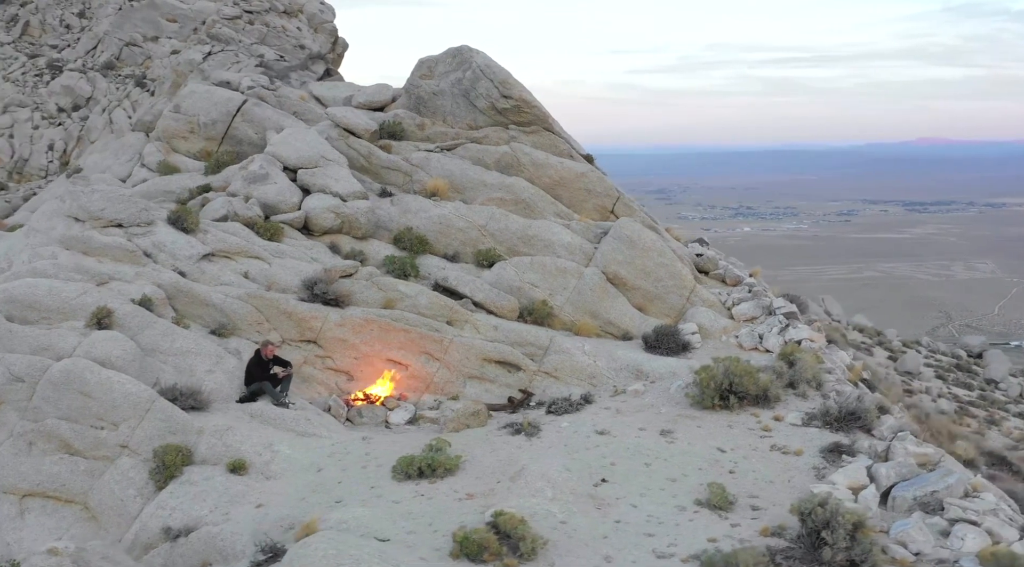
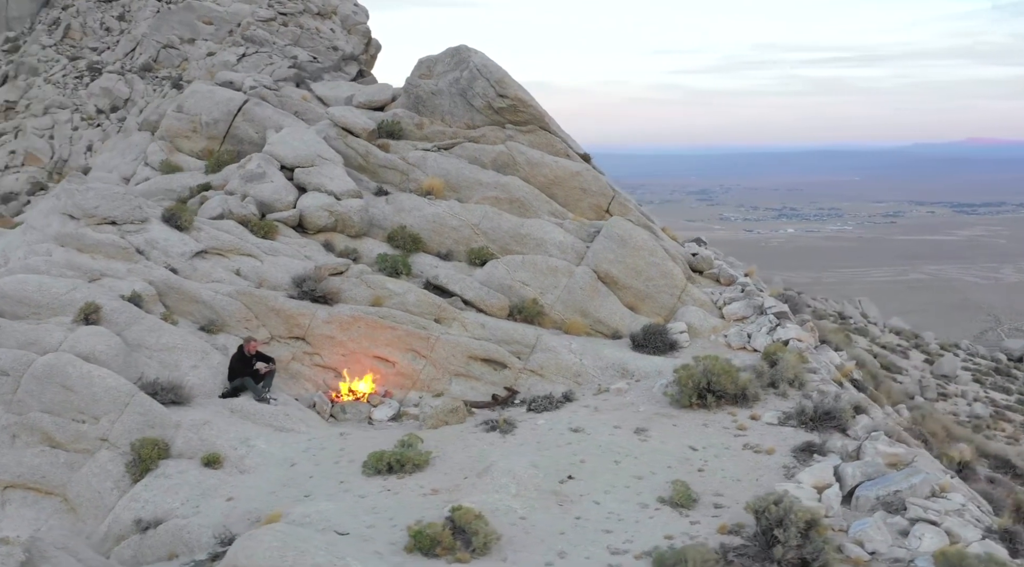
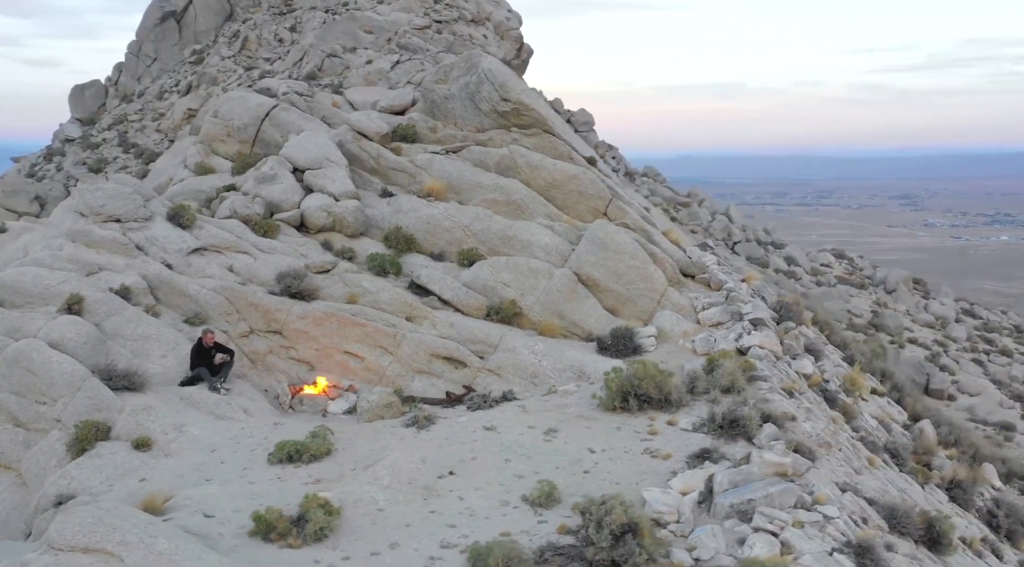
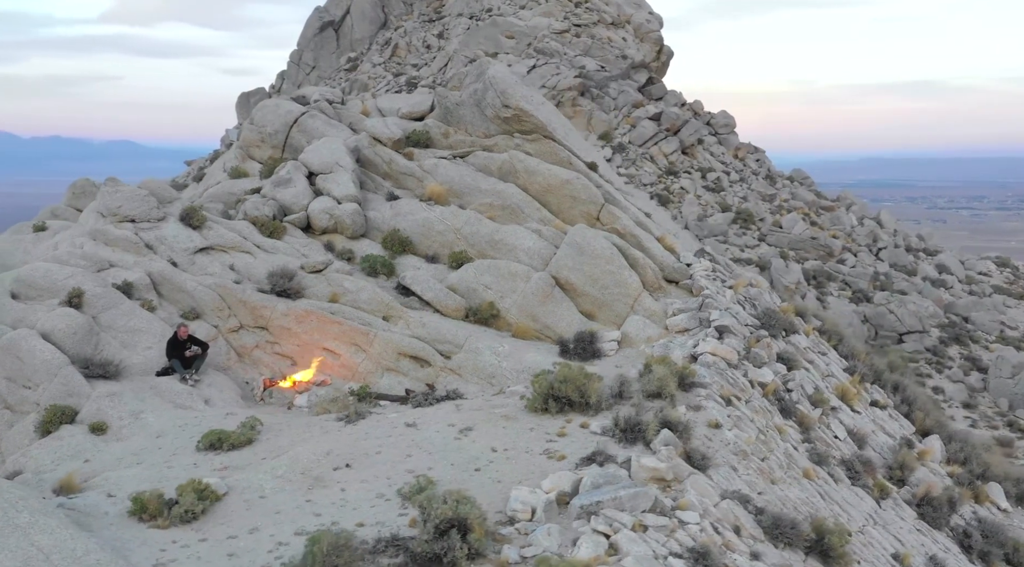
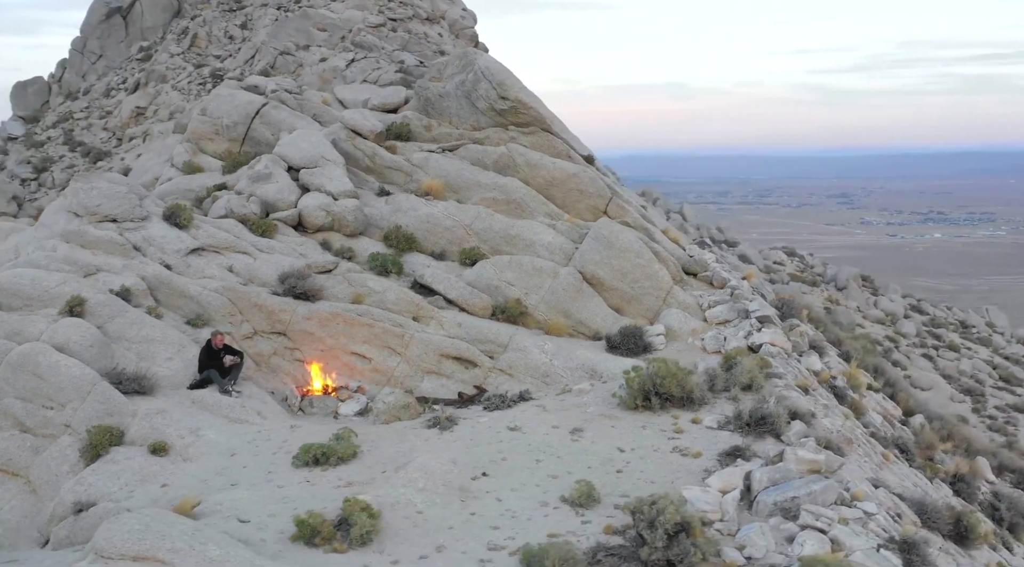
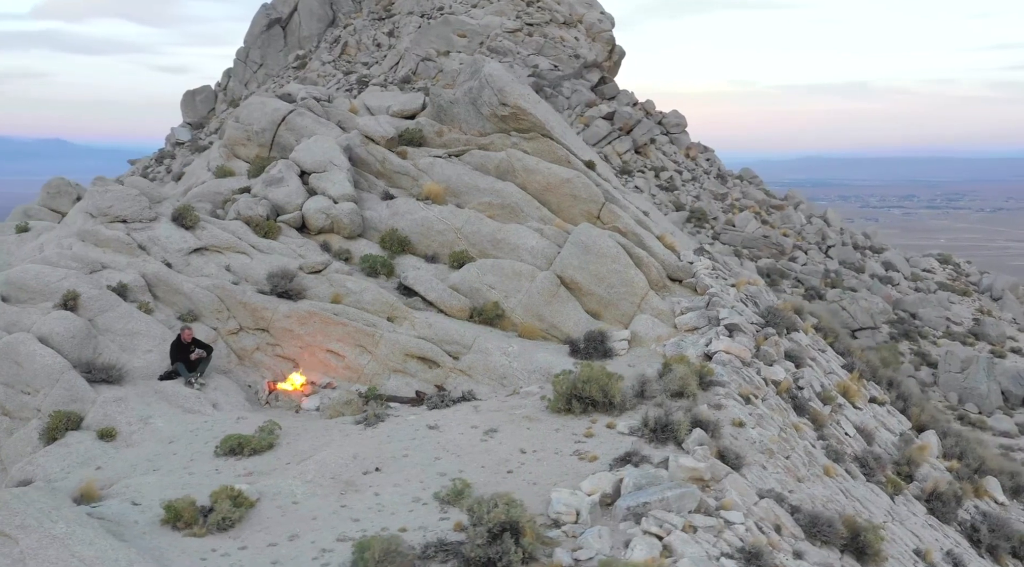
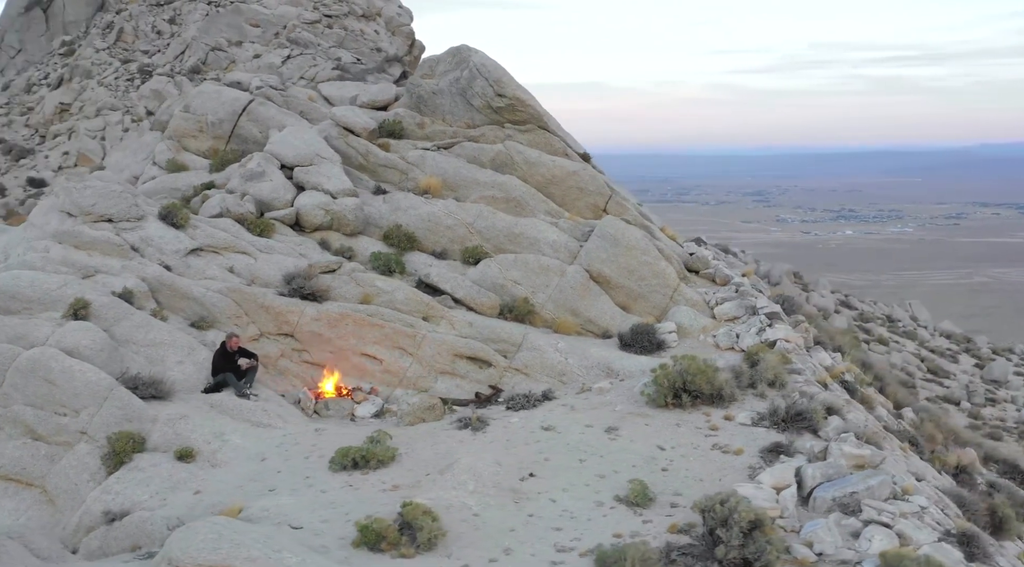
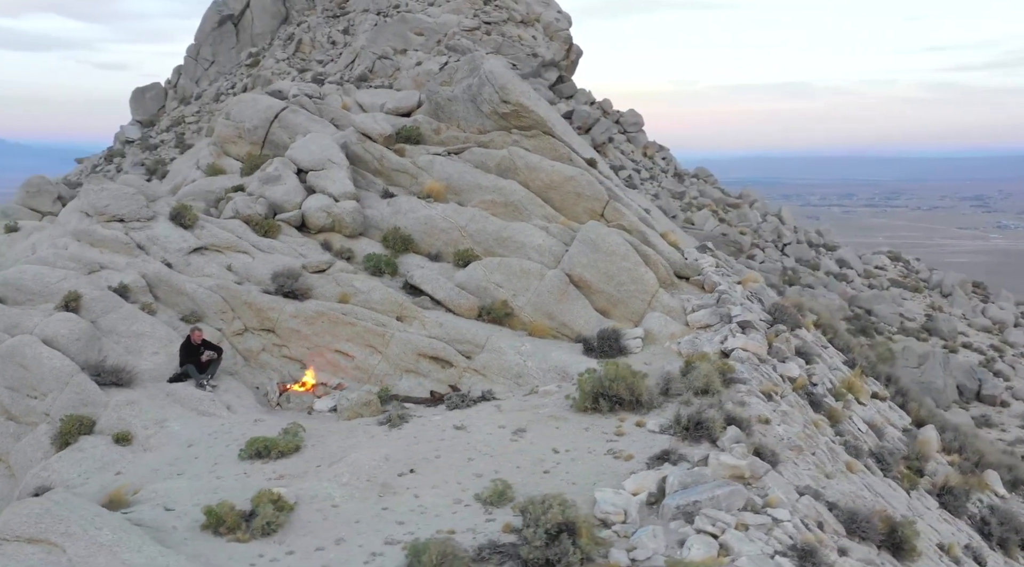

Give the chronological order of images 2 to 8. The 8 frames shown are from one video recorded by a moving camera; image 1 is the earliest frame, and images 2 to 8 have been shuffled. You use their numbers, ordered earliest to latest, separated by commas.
2, 7, 5, 3, 8, 6, 4
